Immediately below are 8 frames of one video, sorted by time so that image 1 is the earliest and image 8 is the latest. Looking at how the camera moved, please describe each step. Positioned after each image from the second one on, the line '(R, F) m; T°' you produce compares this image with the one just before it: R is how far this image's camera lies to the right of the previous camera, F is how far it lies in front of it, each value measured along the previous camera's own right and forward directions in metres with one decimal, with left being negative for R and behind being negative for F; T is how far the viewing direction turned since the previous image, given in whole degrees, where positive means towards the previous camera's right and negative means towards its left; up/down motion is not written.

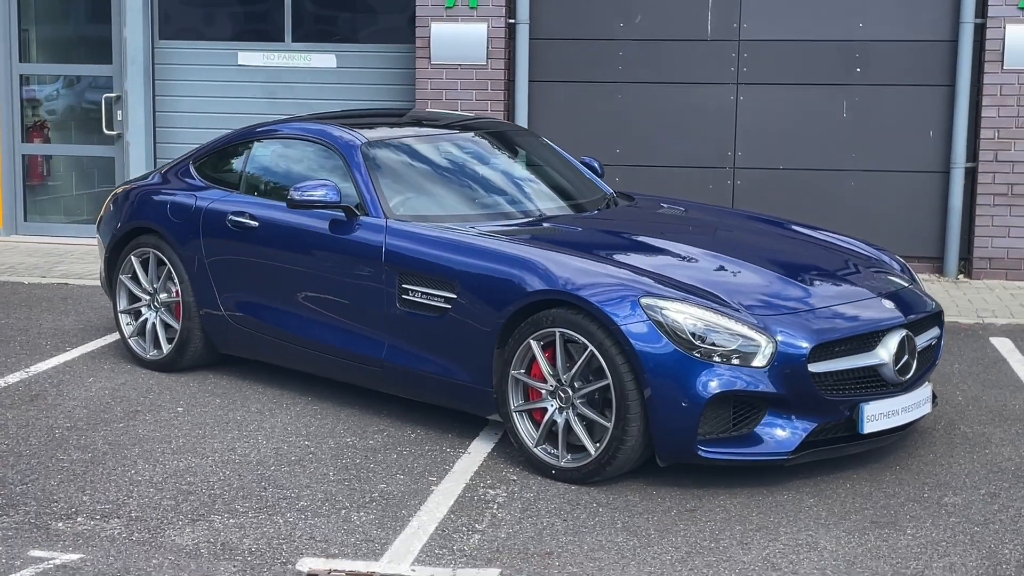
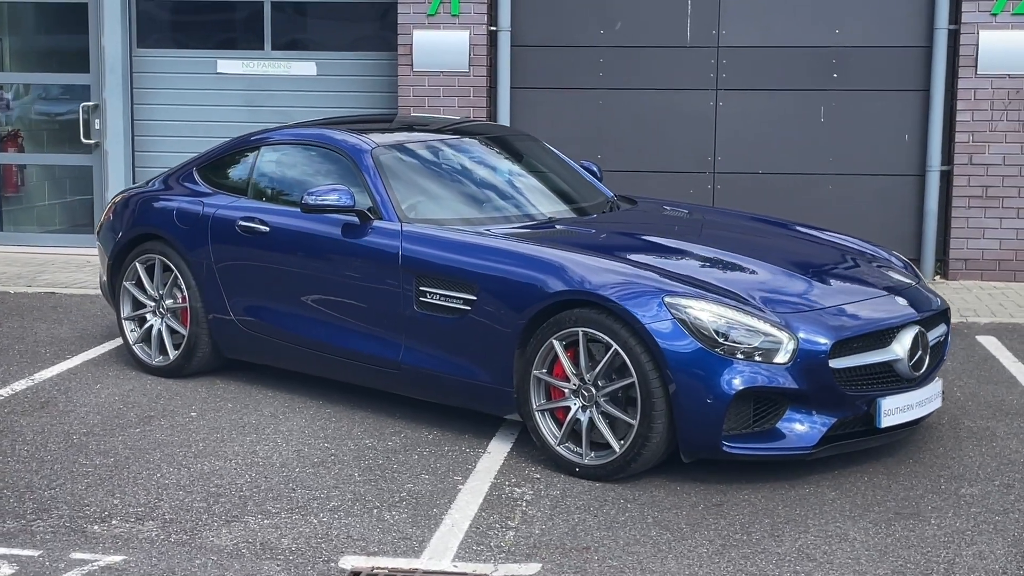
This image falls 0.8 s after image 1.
(-0.3, -0.1) m; +2°
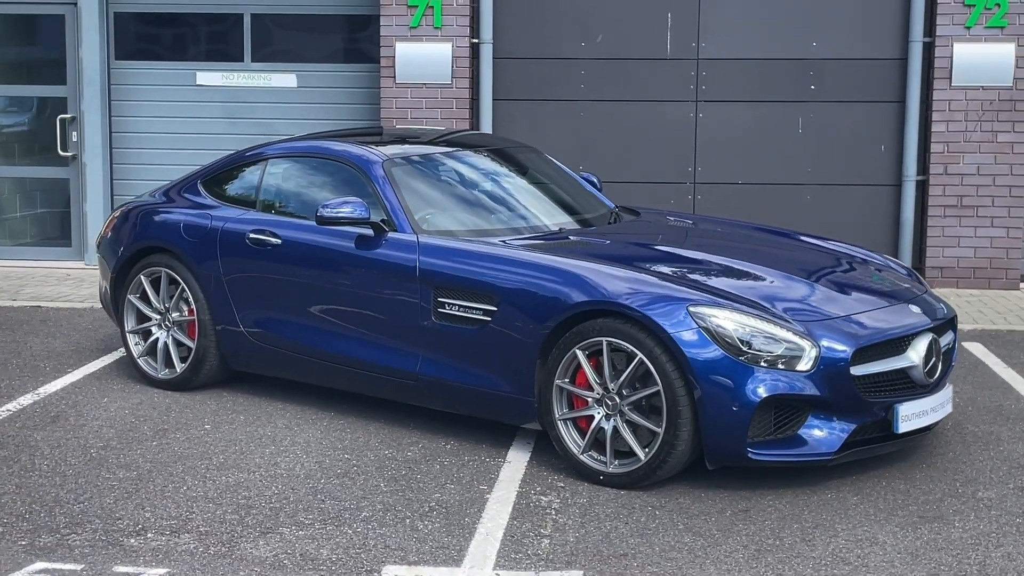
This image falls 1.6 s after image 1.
(-0.3, 0.0) m; +2°
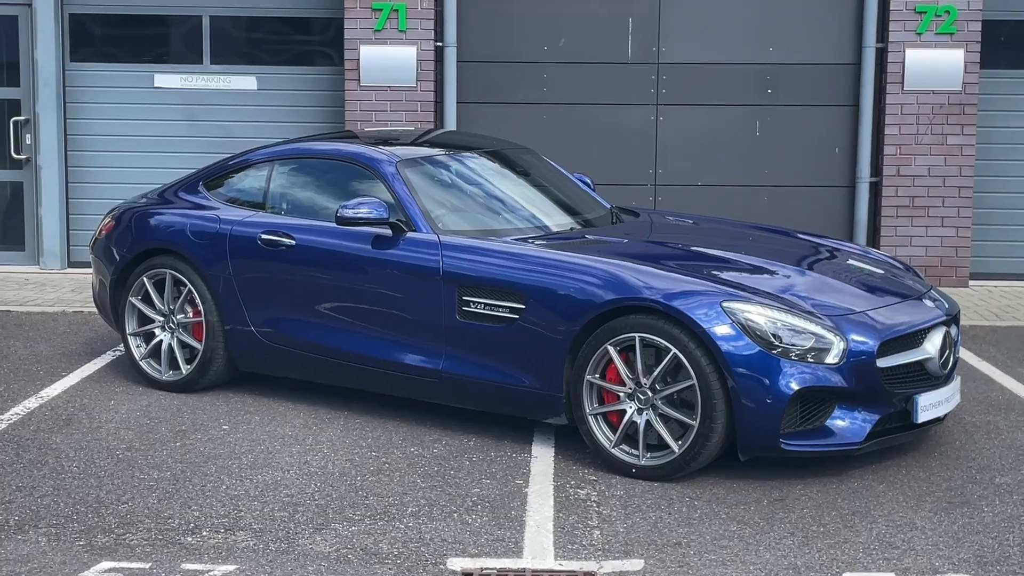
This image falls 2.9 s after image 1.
(-0.5, -0.1) m; +4°
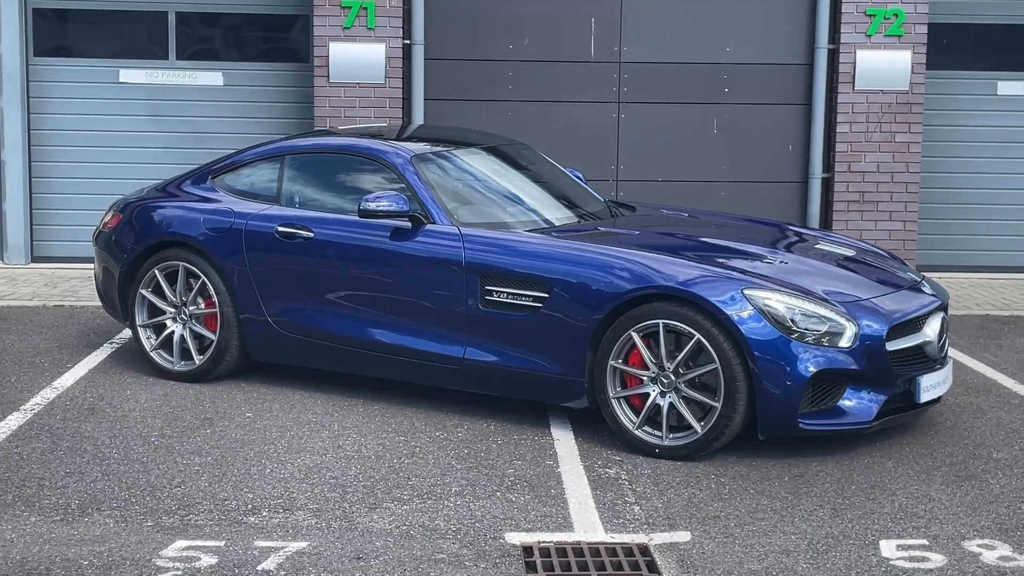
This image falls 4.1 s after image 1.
(-0.5, -0.2) m; +4°
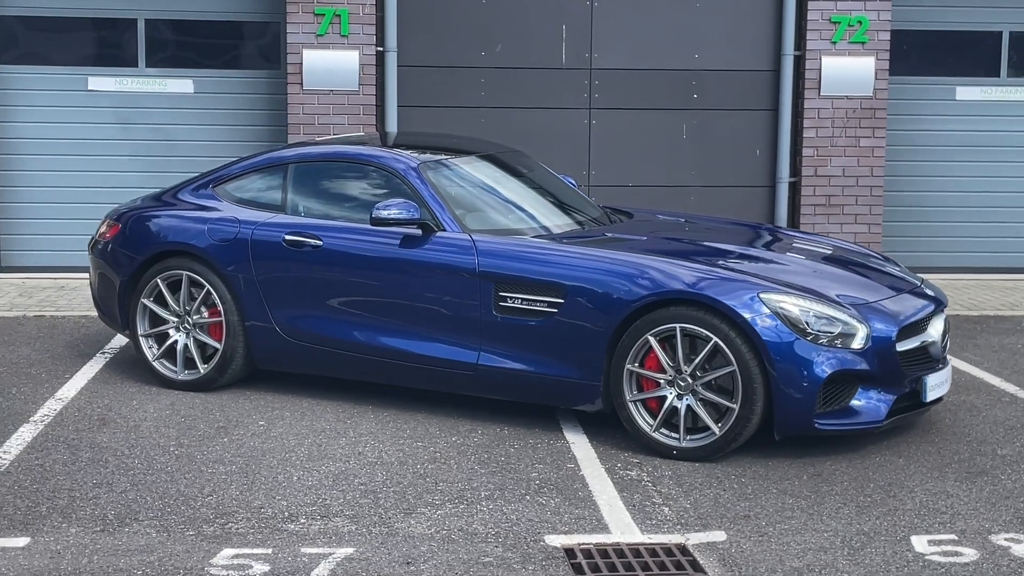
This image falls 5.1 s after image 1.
(-0.3, -0.1) m; +3°
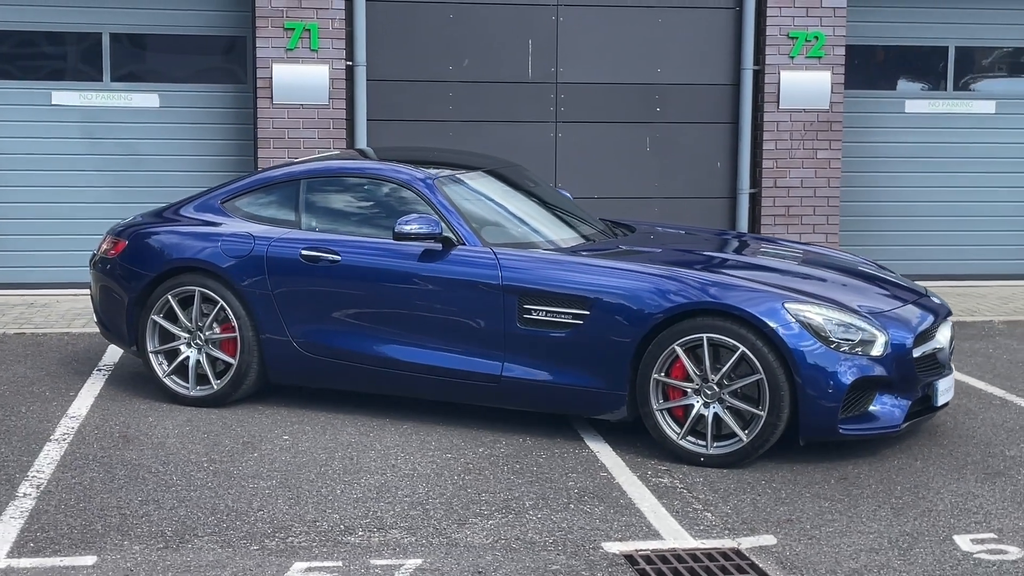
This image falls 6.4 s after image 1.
(-0.5, -0.1) m; +4°
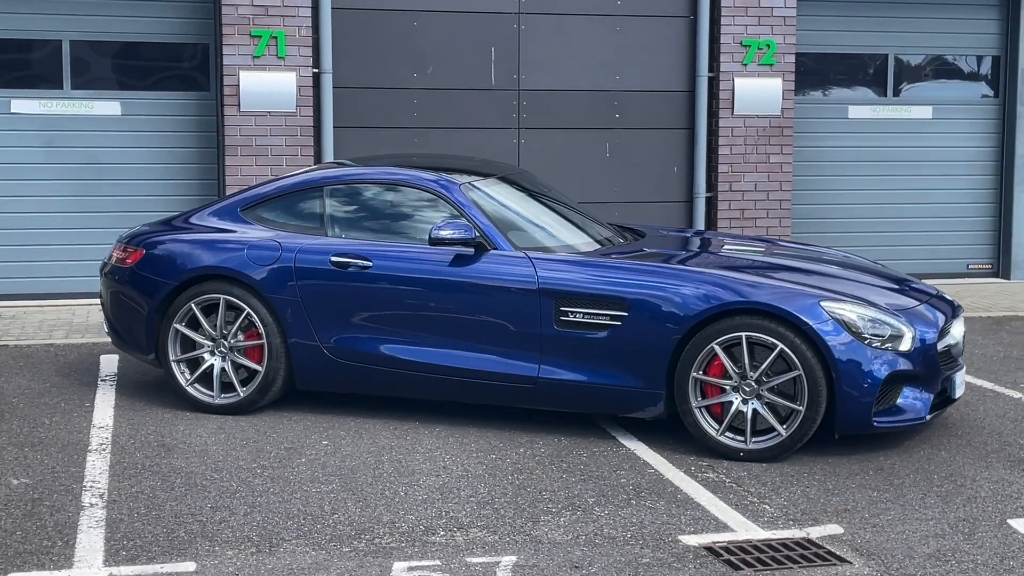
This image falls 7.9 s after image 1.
(-0.7, -0.1) m; +5°
